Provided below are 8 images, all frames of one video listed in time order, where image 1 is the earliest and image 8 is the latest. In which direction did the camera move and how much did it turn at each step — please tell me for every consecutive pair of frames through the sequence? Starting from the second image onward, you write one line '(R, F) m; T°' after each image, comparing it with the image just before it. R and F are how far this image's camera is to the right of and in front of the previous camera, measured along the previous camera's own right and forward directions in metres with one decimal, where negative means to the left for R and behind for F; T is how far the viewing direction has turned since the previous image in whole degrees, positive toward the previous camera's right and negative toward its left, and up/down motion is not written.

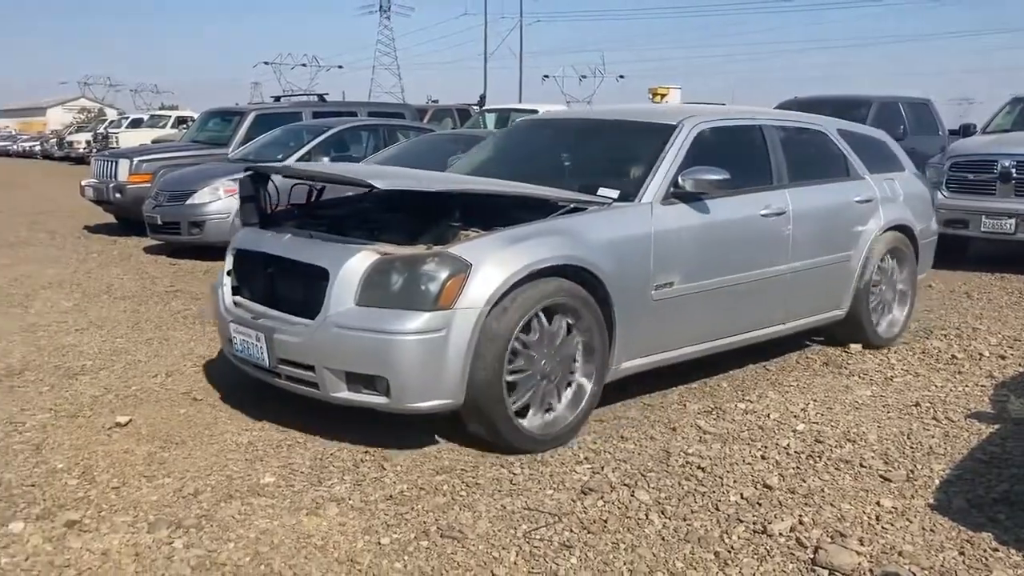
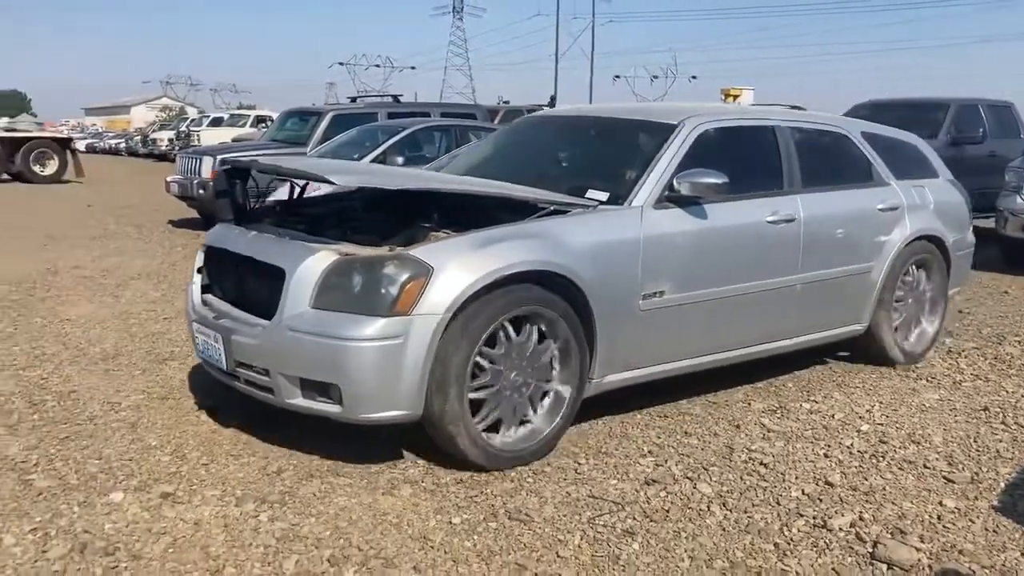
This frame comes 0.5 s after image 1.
(0.0, -0.9) m; -4°
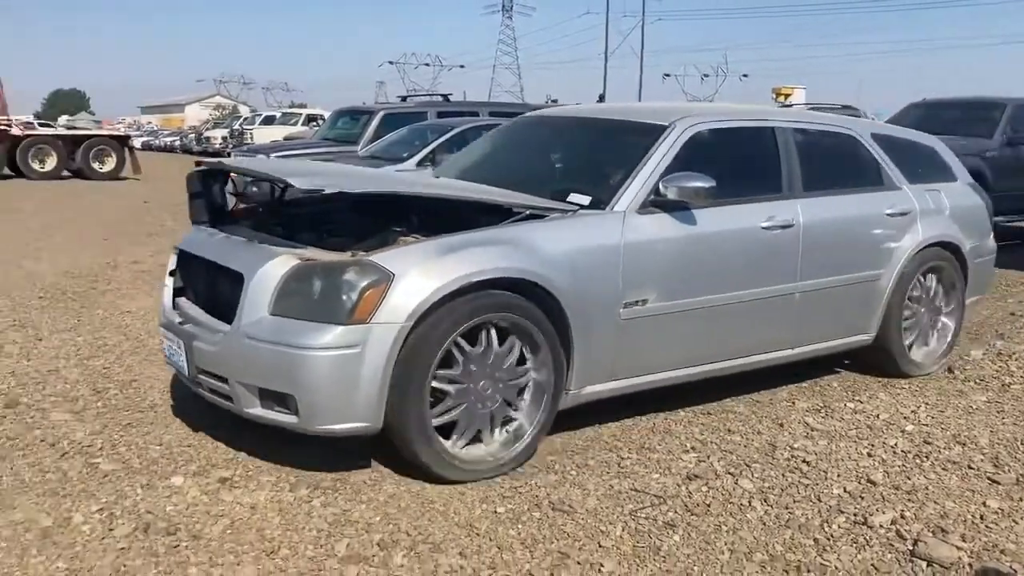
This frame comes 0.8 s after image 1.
(0.0, -0.5) m; -3°
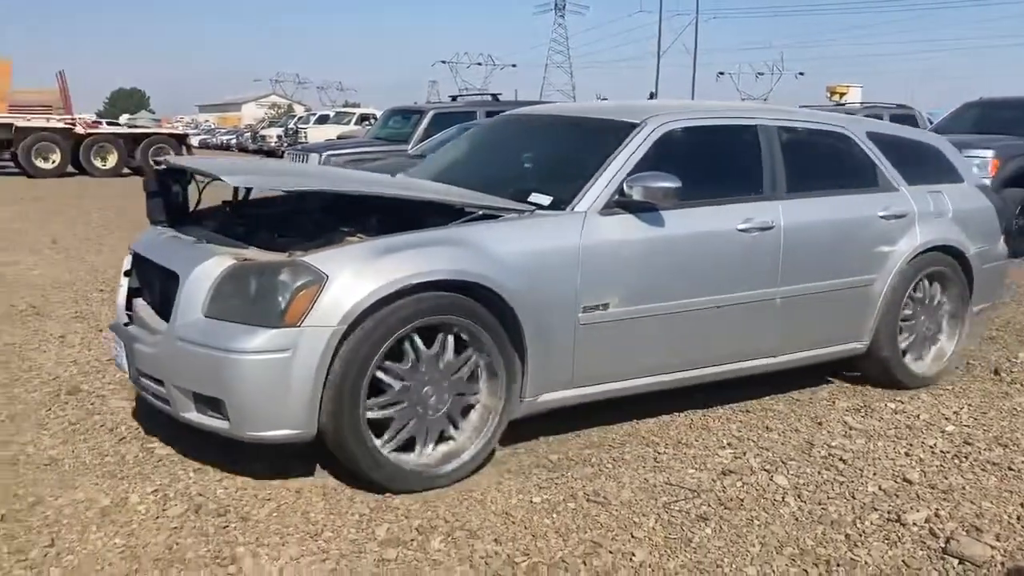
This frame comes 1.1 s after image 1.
(+0.3, -0.5) m; -3°
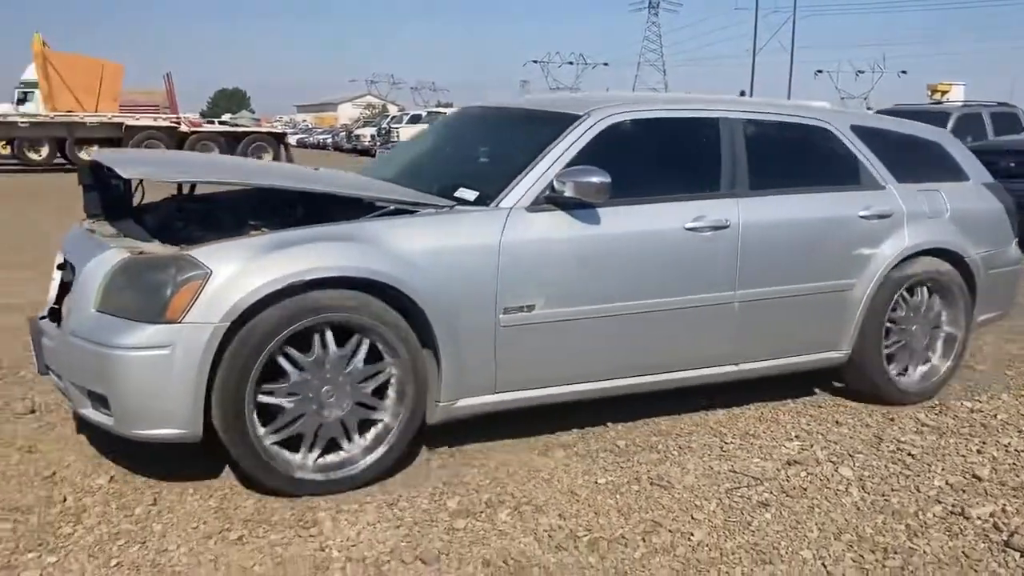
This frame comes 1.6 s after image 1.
(+0.6, -0.3) m; -5°
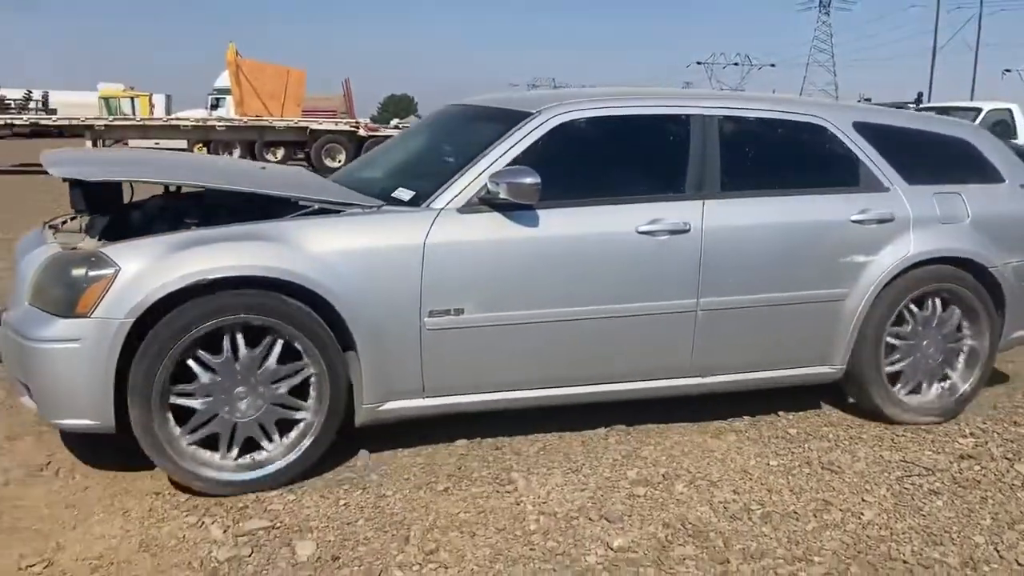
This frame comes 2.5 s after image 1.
(+0.8, +0.2) m; -10°
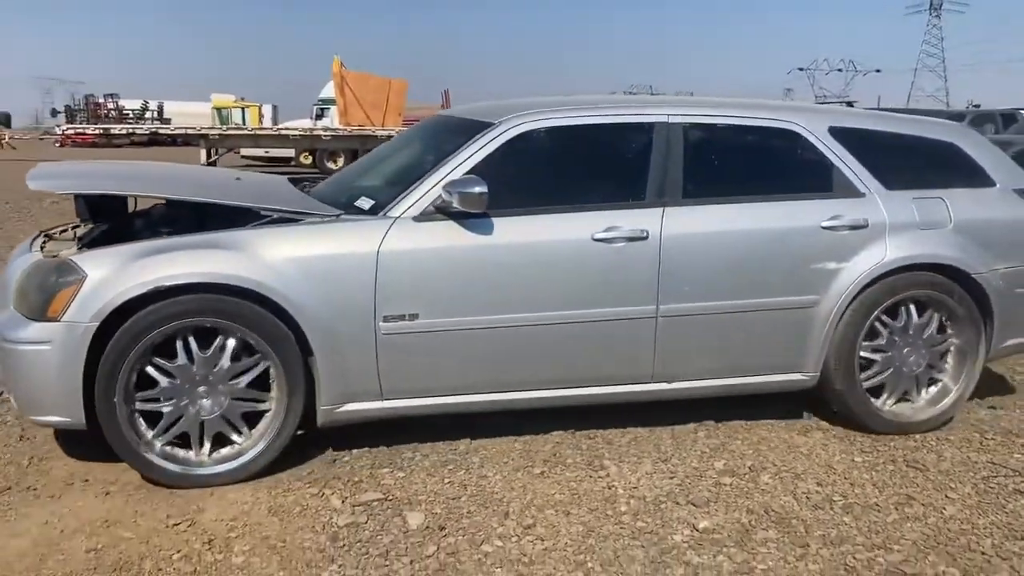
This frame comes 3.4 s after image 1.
(+0.5, -0.1) m; -6°
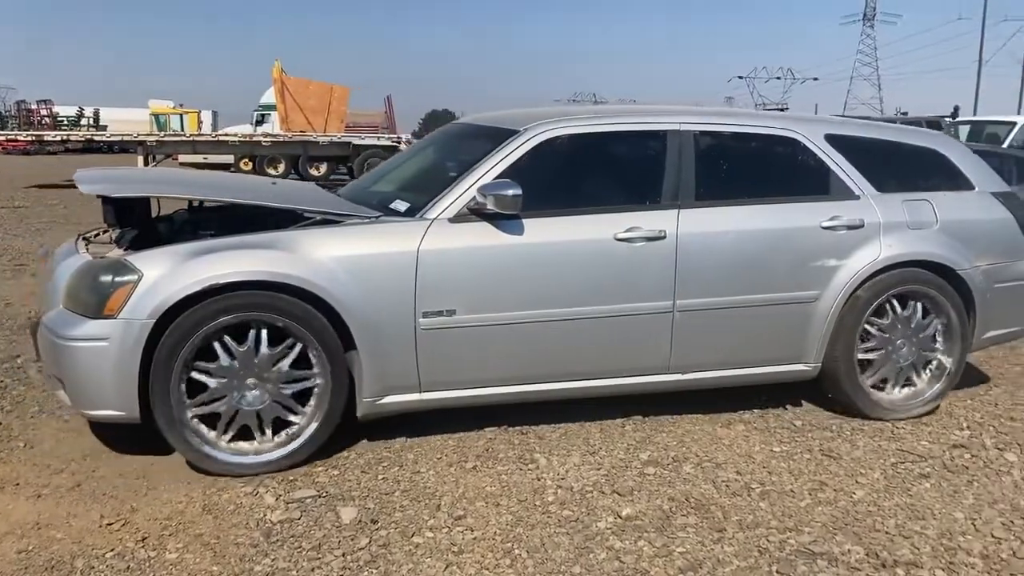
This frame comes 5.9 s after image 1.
(-0.4, -0.2) m; +3°
